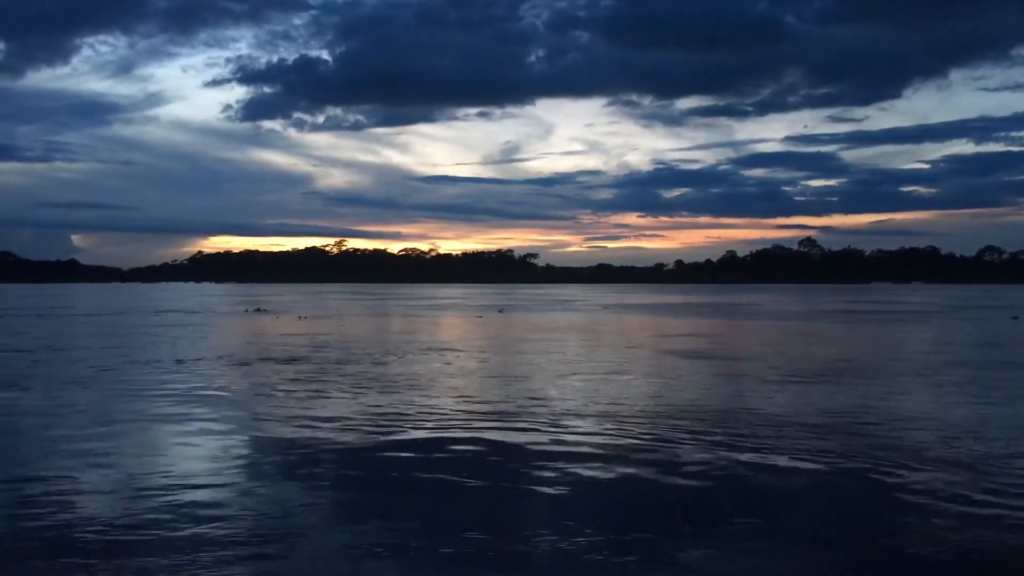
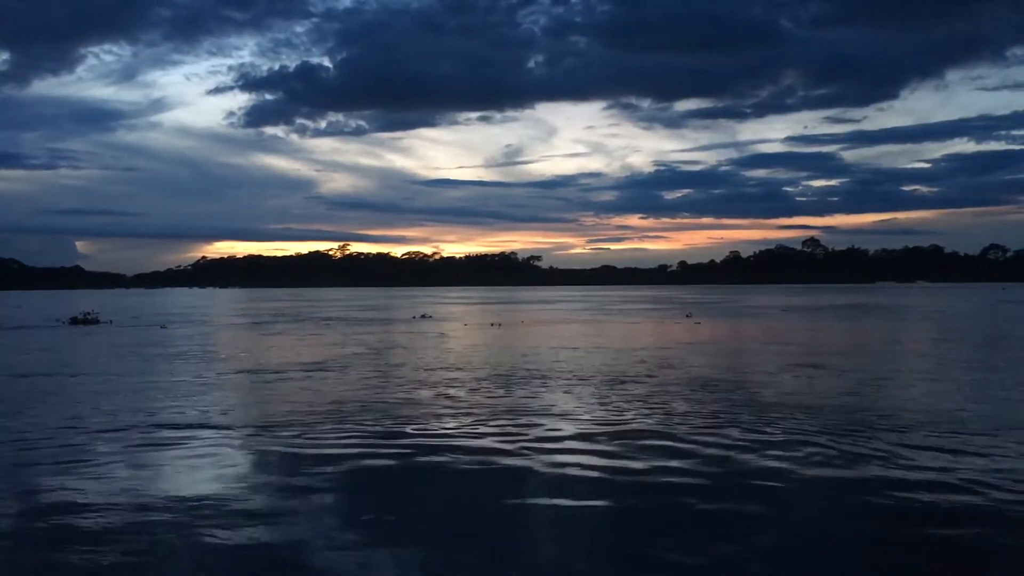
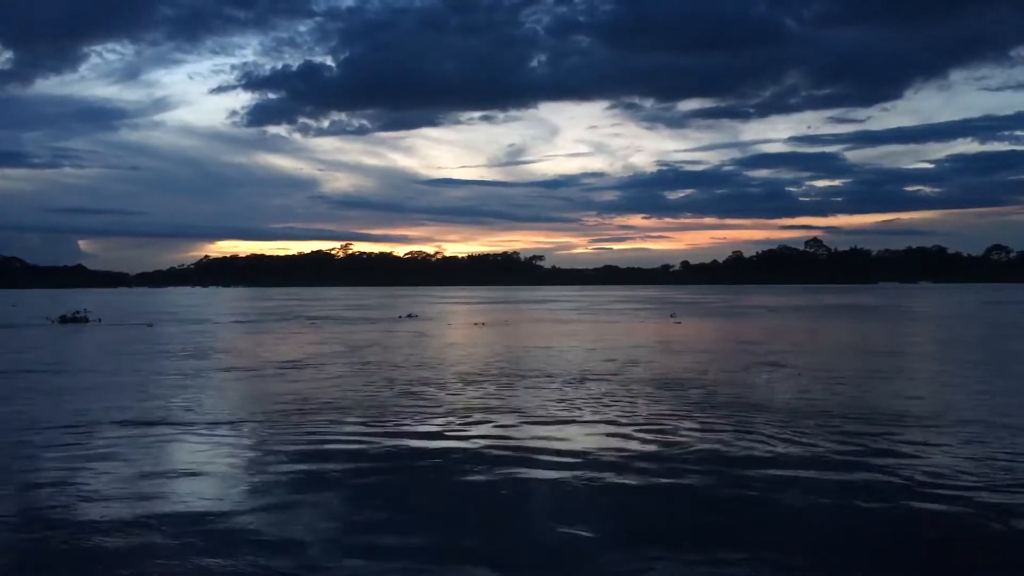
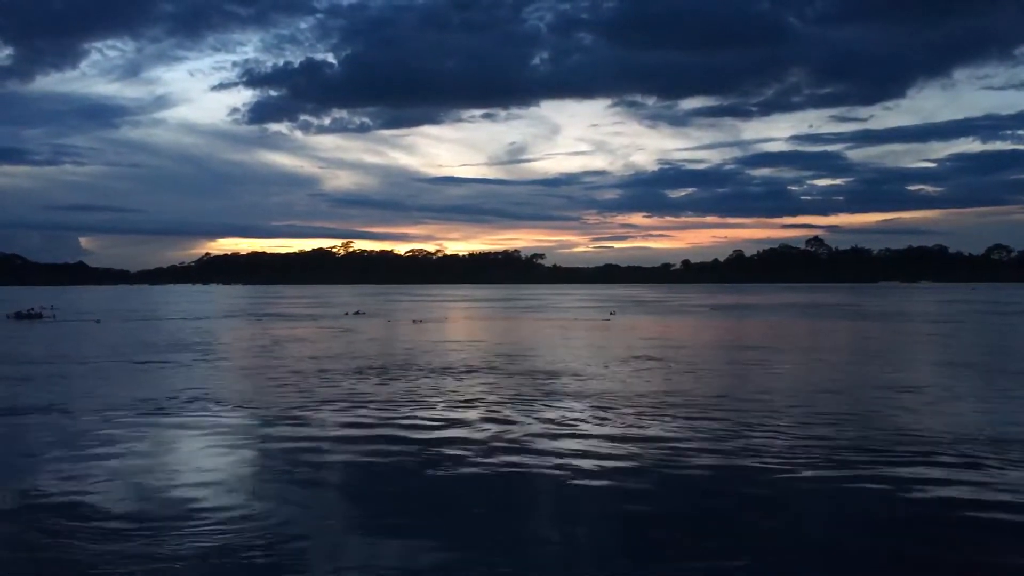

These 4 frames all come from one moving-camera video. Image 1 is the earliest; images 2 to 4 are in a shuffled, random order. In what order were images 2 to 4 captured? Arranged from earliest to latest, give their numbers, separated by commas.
4, 3, 2
